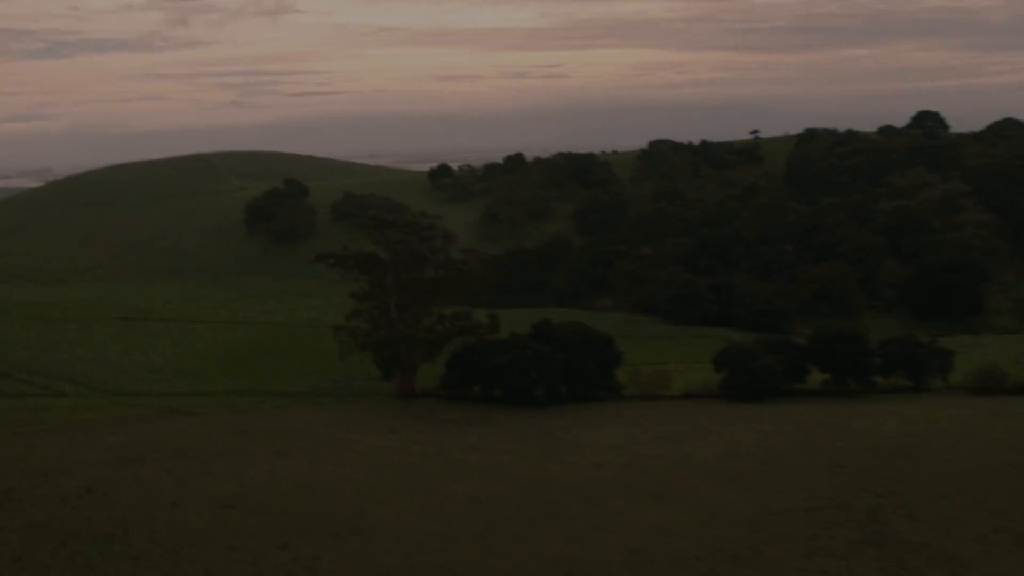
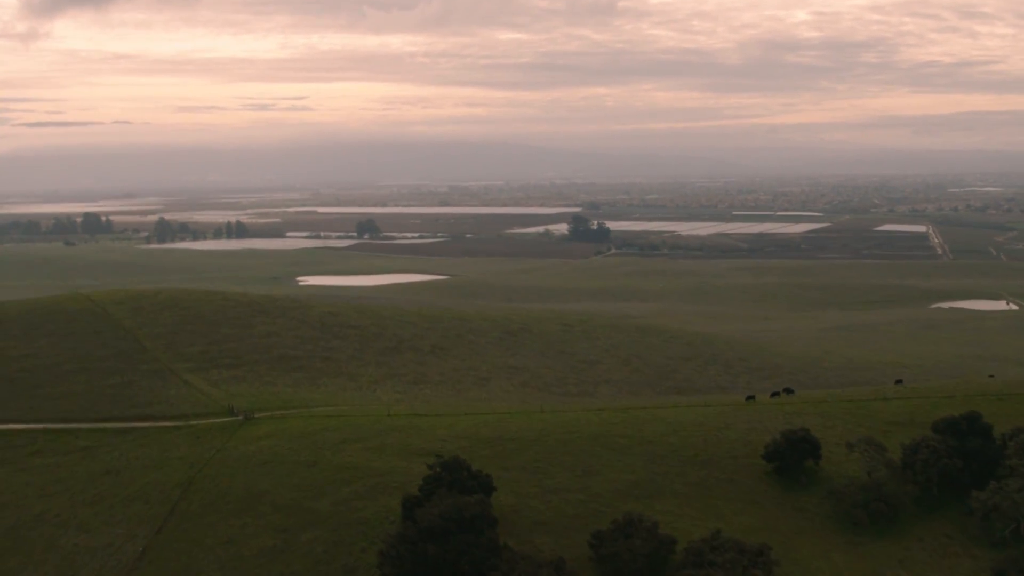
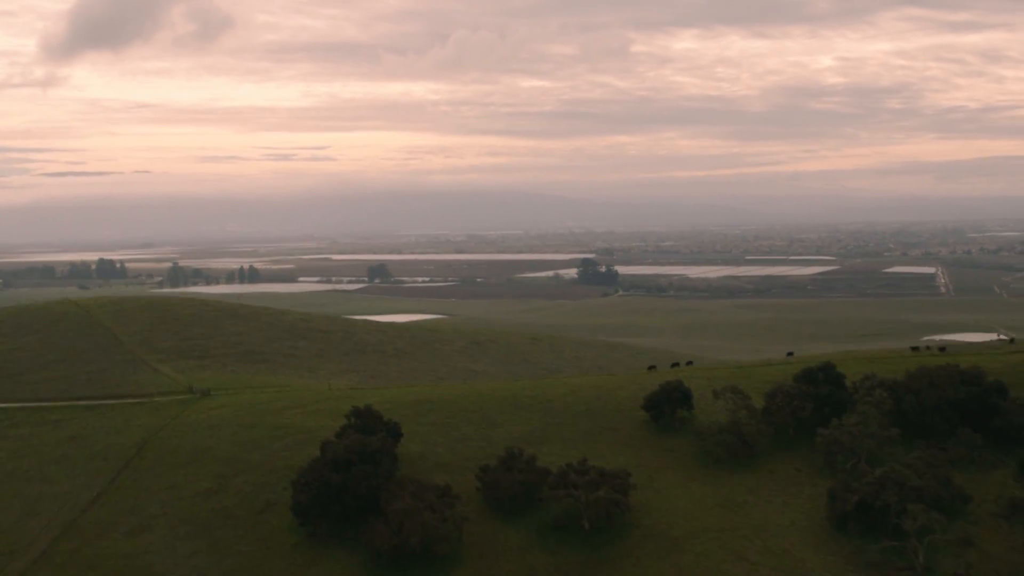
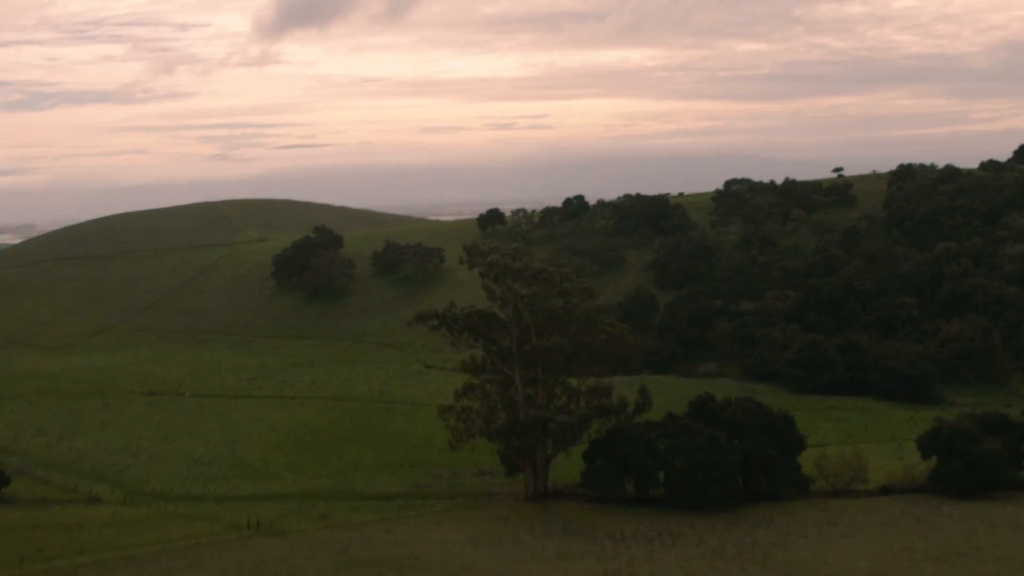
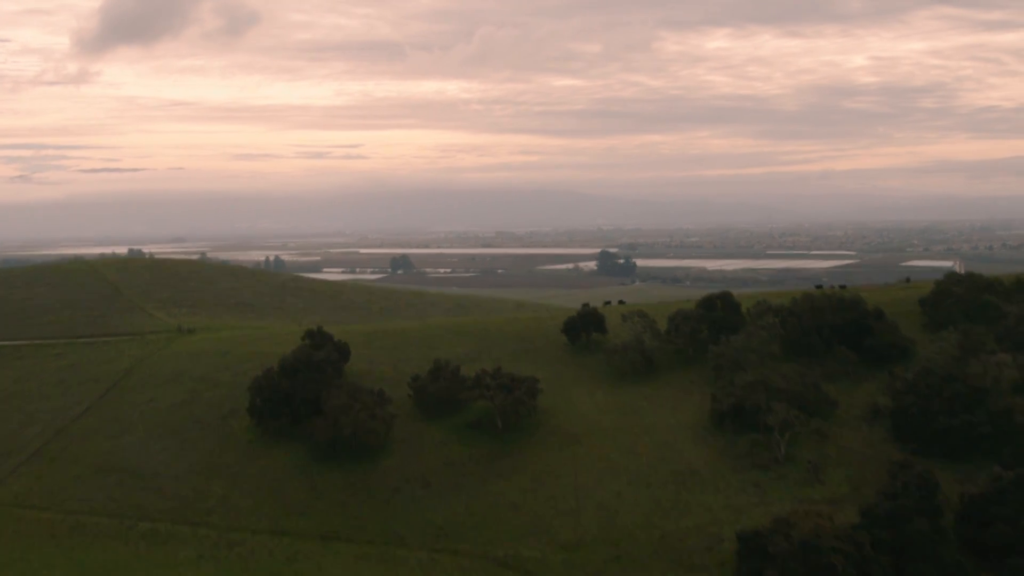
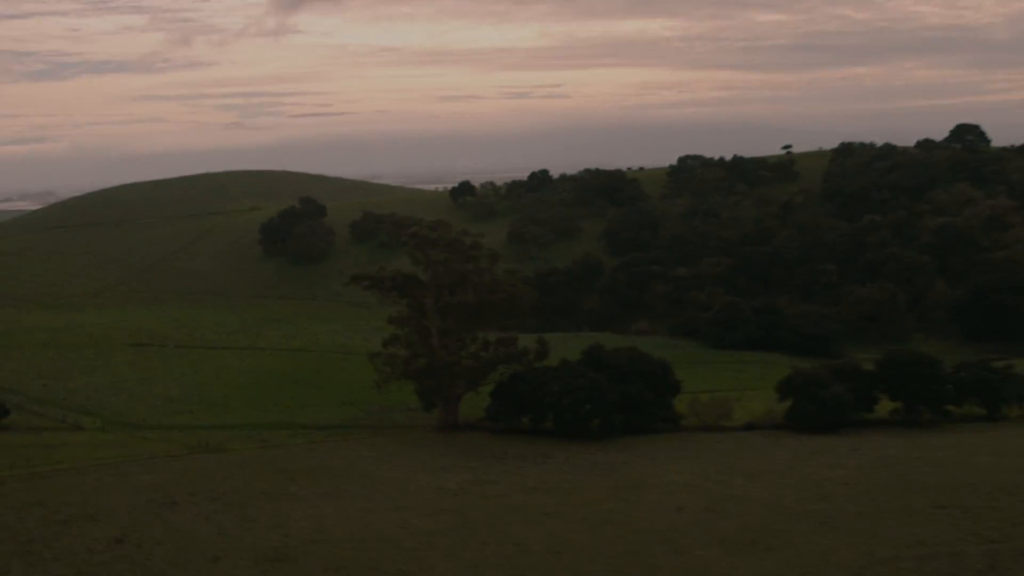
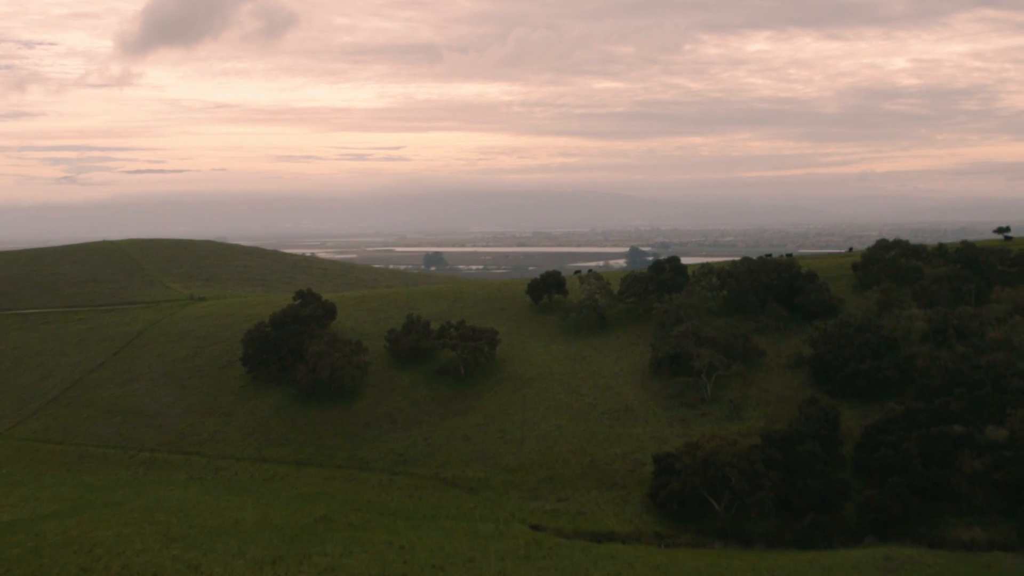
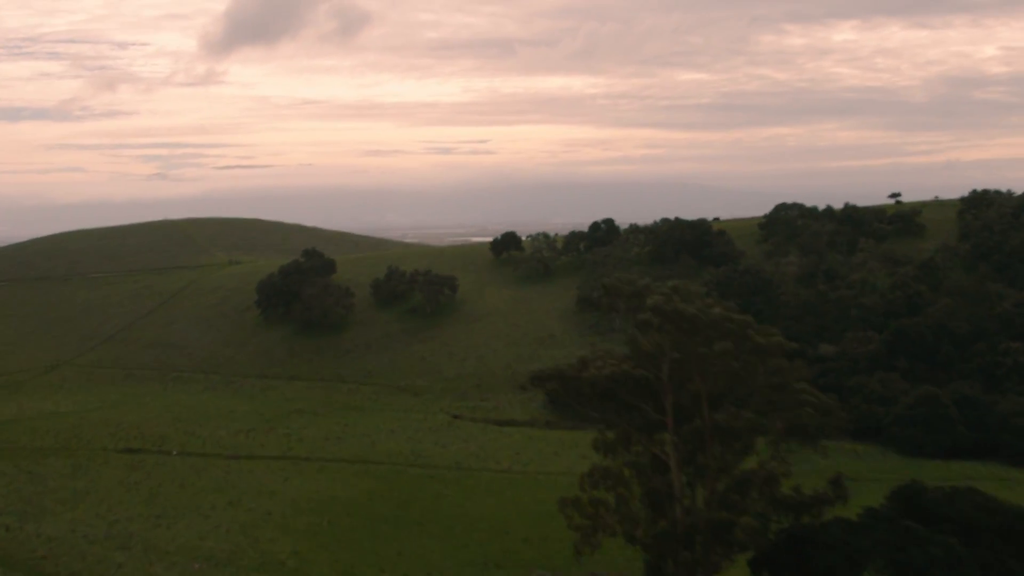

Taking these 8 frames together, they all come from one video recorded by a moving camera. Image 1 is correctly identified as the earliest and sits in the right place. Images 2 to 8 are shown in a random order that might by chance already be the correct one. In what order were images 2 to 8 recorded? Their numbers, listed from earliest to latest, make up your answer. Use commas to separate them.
6, 4, 8, 7, 5, 3, 2
